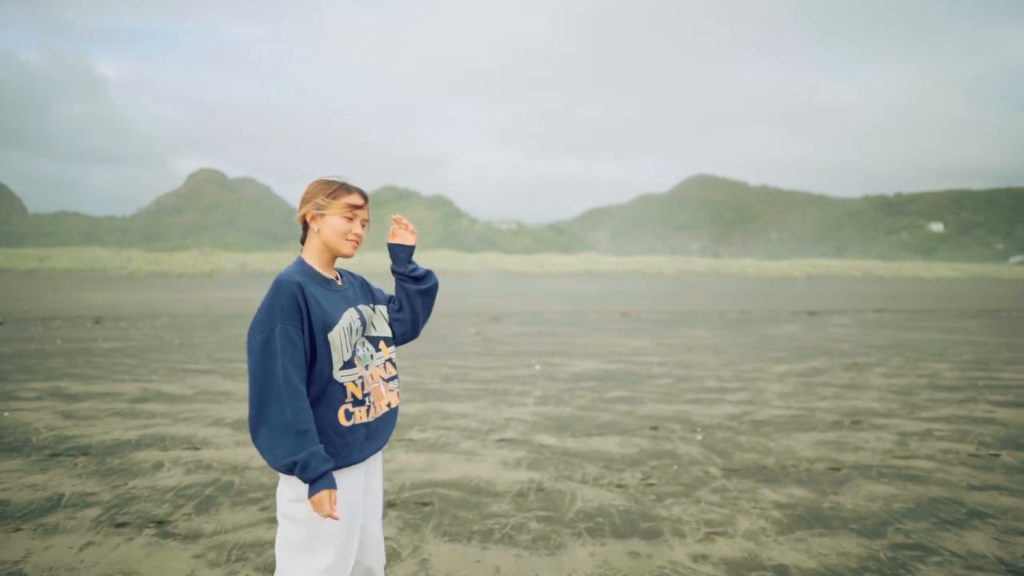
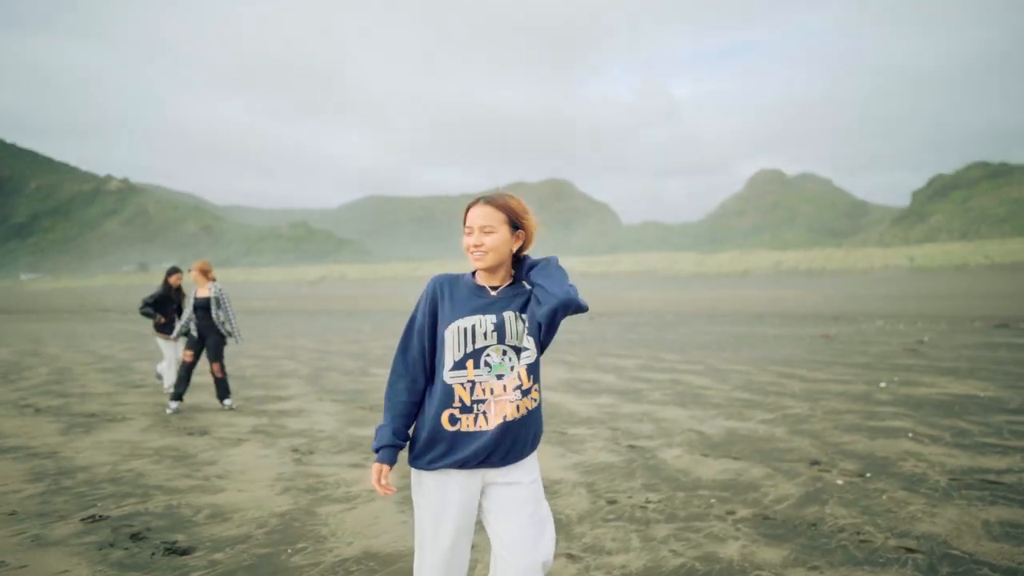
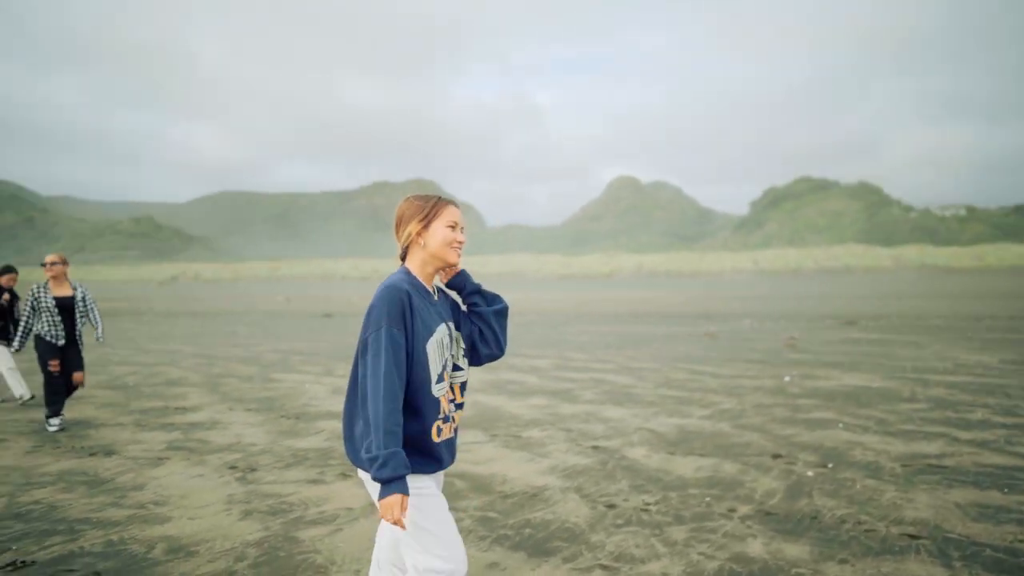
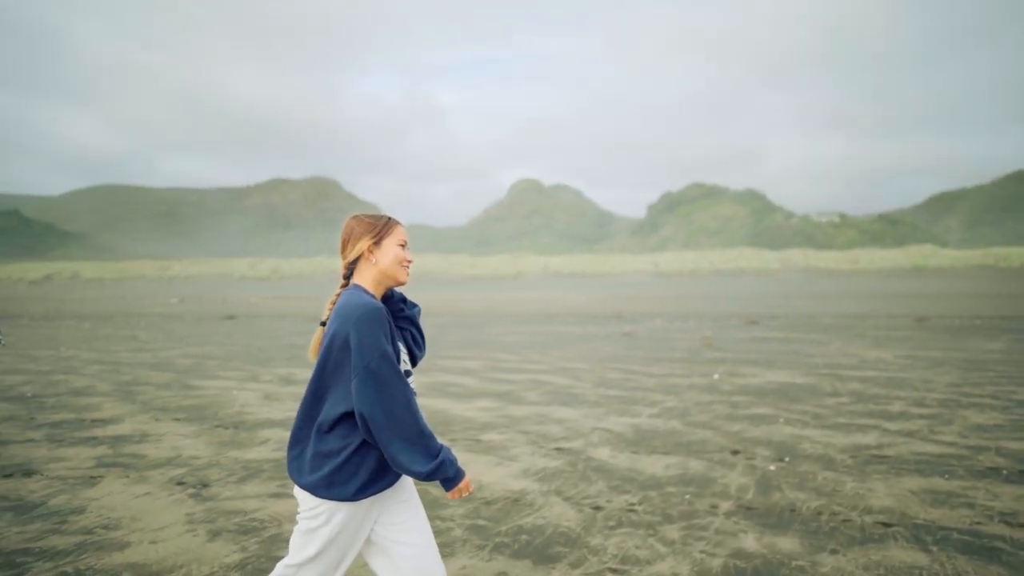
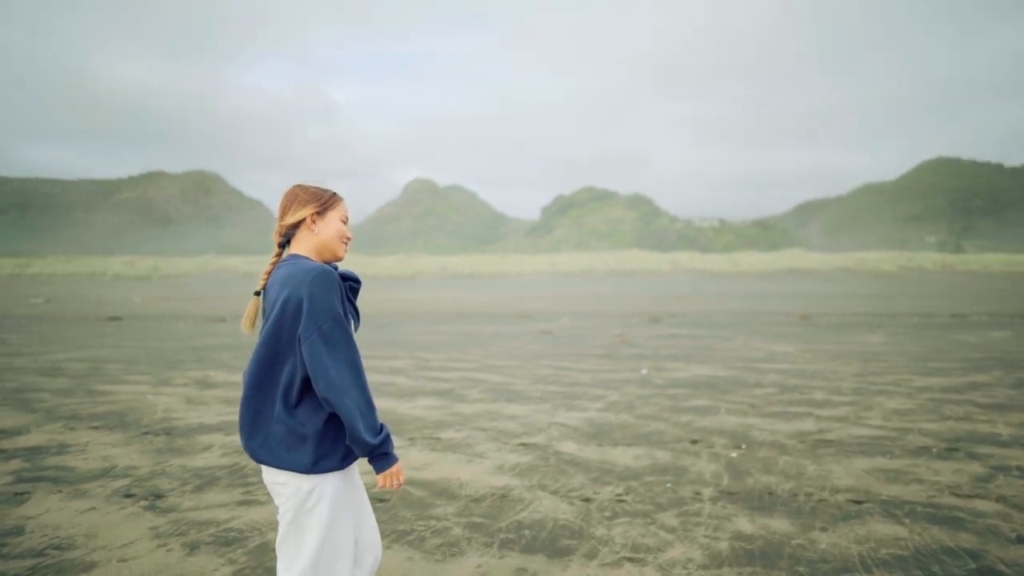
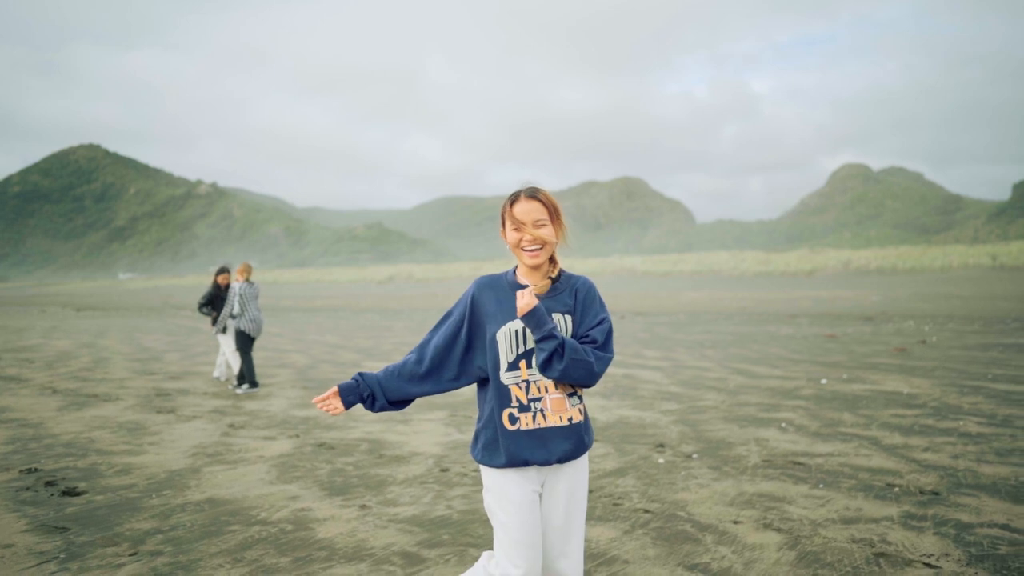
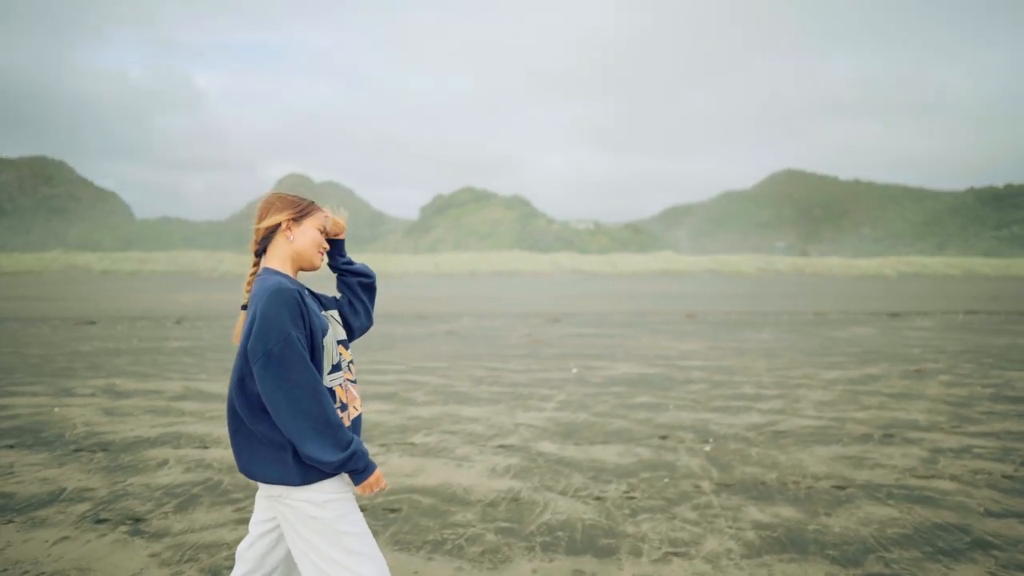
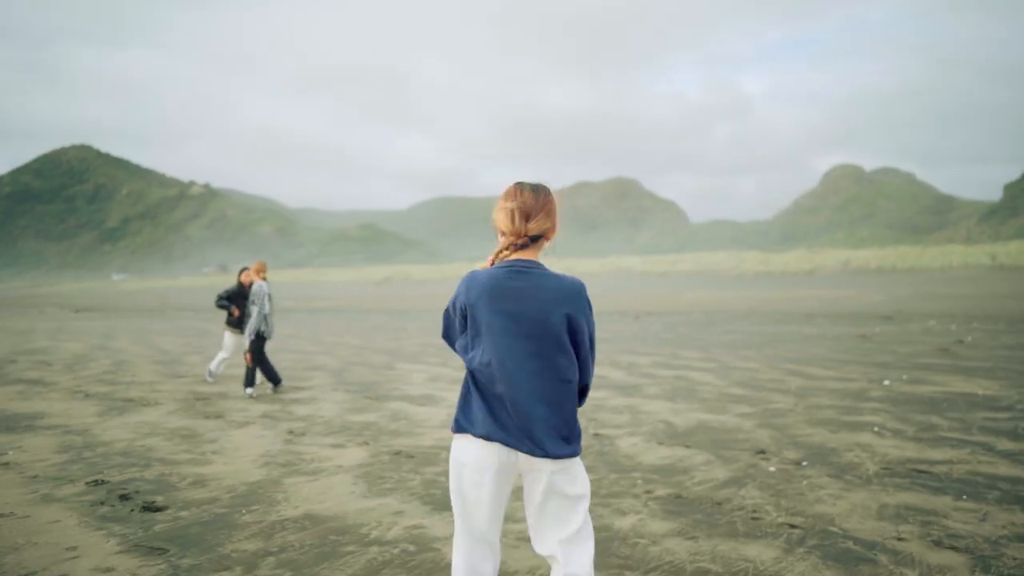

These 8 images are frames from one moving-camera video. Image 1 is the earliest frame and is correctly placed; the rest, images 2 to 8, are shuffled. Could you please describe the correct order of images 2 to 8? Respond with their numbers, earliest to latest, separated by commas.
7, 5, 4, 3, 2, 8, 6
